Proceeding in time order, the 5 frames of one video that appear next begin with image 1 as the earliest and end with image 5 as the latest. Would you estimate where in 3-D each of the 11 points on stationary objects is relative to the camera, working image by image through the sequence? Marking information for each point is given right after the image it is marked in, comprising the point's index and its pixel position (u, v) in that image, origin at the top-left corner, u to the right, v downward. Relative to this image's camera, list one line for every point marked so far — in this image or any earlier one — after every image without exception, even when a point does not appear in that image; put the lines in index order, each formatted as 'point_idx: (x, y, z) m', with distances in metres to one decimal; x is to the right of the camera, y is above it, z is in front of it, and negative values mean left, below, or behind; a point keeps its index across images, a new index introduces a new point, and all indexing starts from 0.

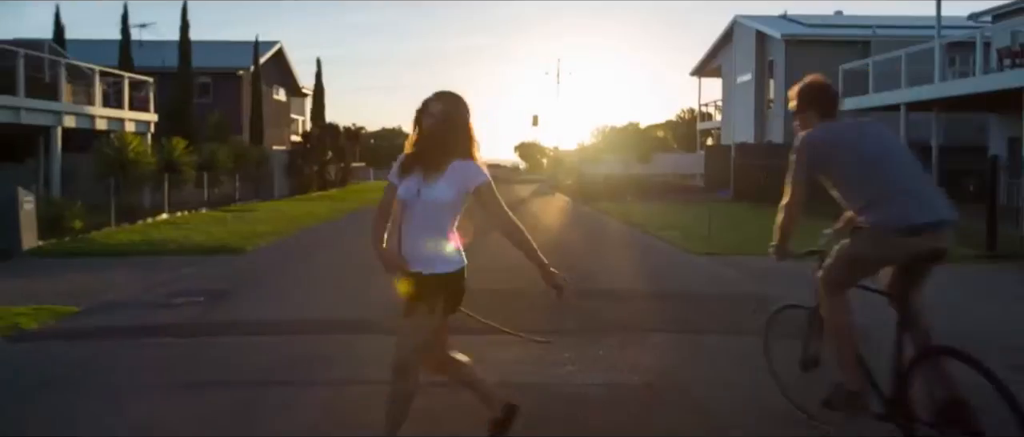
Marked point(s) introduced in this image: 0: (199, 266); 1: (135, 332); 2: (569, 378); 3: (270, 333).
0: (-4.3, -0.6, +16.8) m
1: (-3.2, -1.0, +10.3) m
2: (+0.4, -1.1, +8.9) m
3: (-2.1, -0.9, +10.7) m
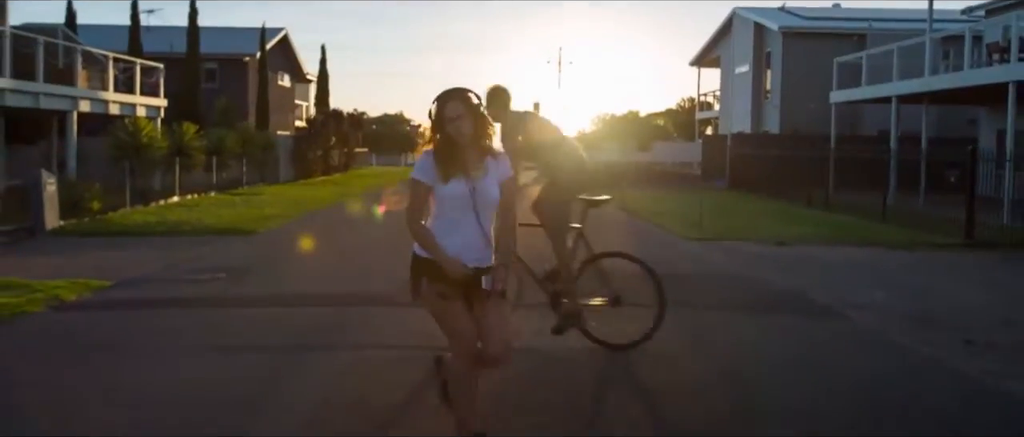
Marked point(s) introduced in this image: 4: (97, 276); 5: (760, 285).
0: (-4.3, -0.4, +17.7) m
1: (-3.2, -0.8, +11.1) m
2: (+0.4, -0.9, +9.7) m
3: (-2.1, -0.8, +11.5) m
4: (-4.5, -0.6, +13.3) m
5: (+2.6, -0.7, +13.0) m
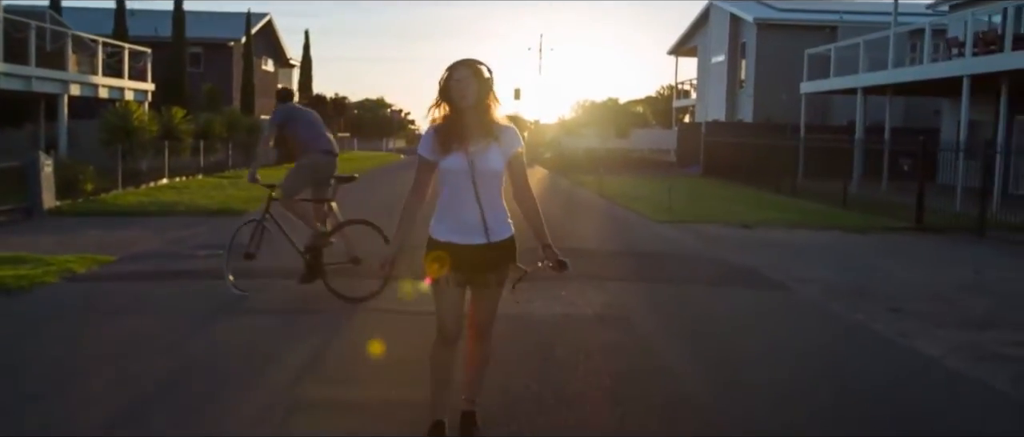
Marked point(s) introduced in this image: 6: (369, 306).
0: (-4.6, -0.1, +18.5) m
1: (-3.4, -0.6, +12.0) m
2: (+0.2, -0.8, +10.6) m
3: (-2.3, -0.6, +12.4) m
4: (-4.8, -0.4, +14.2) m
5: (+2.4, -0.5, +14.0) m
6: (-1.2, -0.8, +10.7) m
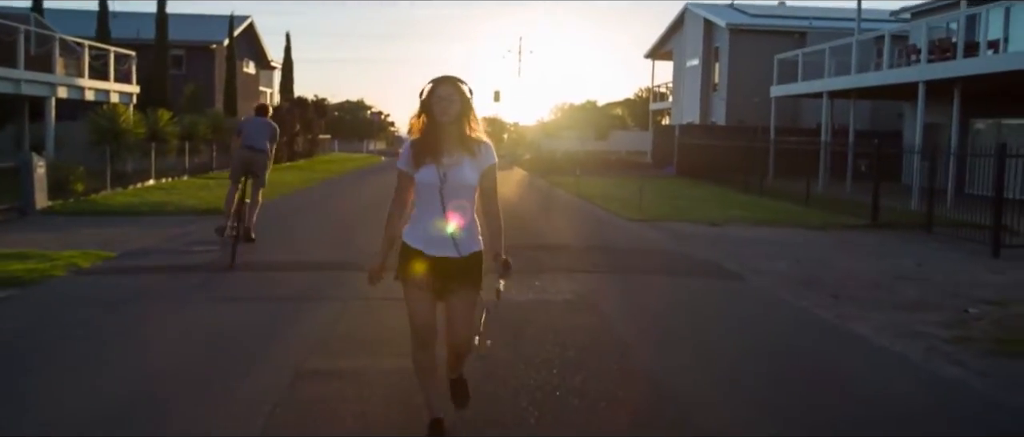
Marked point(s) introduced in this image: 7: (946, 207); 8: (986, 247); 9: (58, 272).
0: (-5.0, -0.1, +19.3) m
1: (-3.6, -0.6, +12.8) m
2: (0.0, -0.7, +11.5) m
3: (-2.6, -0.6, +13.2) m
4: (-5.1, -0.4, +15.0) m
5: (+2.1, -0.5, +14.9) m
6: (-1.5, -0.7, +11.6) m
7: (+6.8, +0.2, +19.2) m
8: (+5.7, -0.3, +14.8) m
9: (-4.6, -0.6, +12.4) m
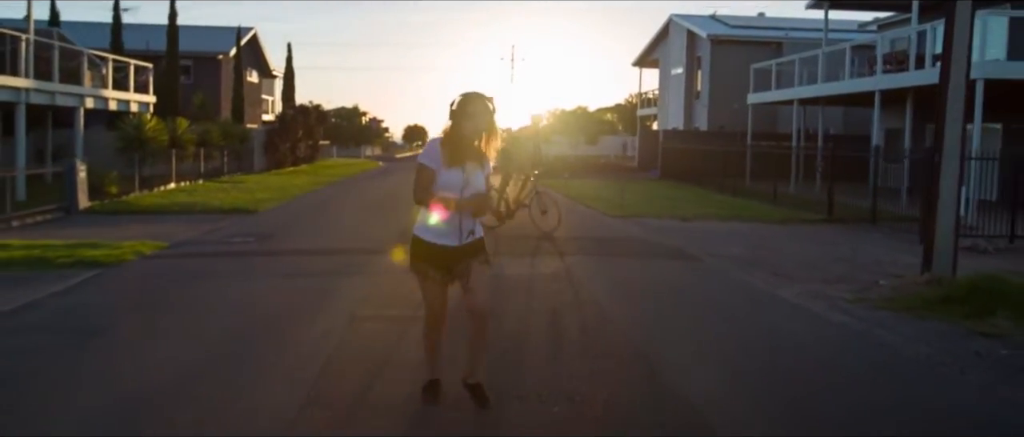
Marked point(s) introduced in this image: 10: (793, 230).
0: (-5.0, 0.0, +21.6) m
1: (-3.7, -0.5, +15.1) m
2: (0.0, -0.7, +13.8) m
3: (-2.6, -0.5, +15.5) m
4: (-5.1, -0.3, +17.3) m
5: (+2.1, -0.4, +17.2) m
6: (-1.5, -0.7, +13.9) m
7: (+6.8, +0.3, +21.5) m
8: (+5.7, -0.2, +17.1) m
9: (-4.7, -0.5, +14.6) m
10: (+4.4, -0.2, +19.4) m
